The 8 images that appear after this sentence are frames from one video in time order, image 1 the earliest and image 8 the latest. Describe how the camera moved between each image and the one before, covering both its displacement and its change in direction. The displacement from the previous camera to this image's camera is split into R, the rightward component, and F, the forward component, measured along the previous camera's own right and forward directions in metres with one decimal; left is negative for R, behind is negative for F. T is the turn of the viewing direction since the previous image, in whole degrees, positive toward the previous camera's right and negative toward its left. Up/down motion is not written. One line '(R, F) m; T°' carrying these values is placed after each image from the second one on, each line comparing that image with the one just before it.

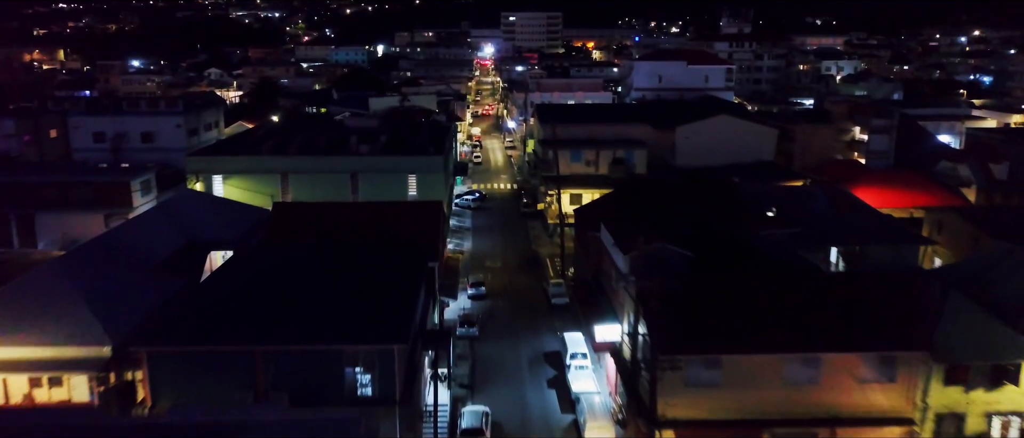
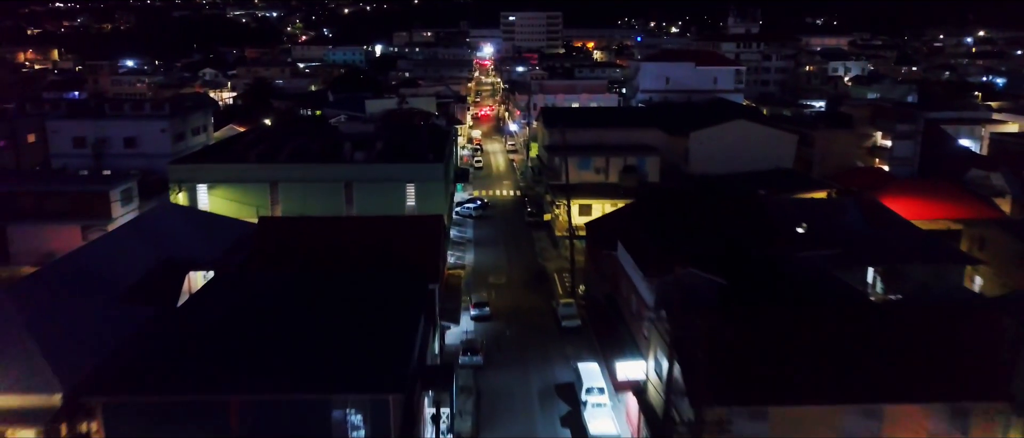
(-0.1, +1.1) m; 0°
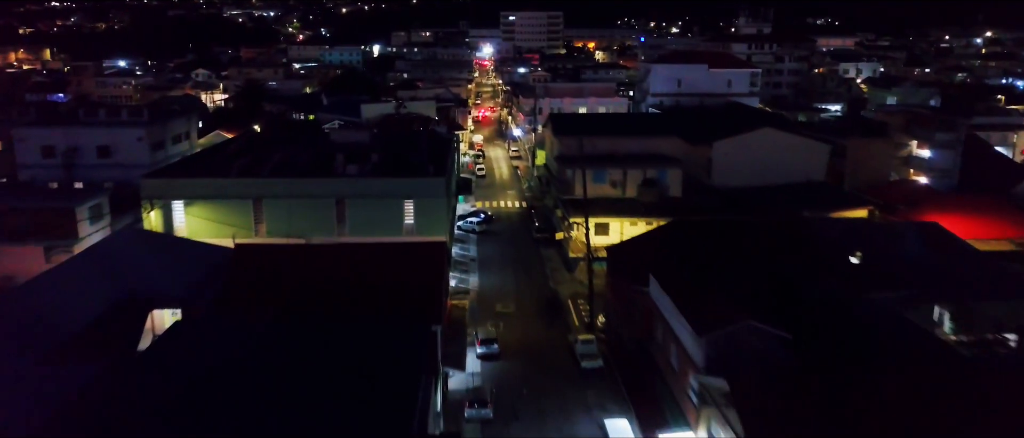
(-0.2, +1.6) m; 0°
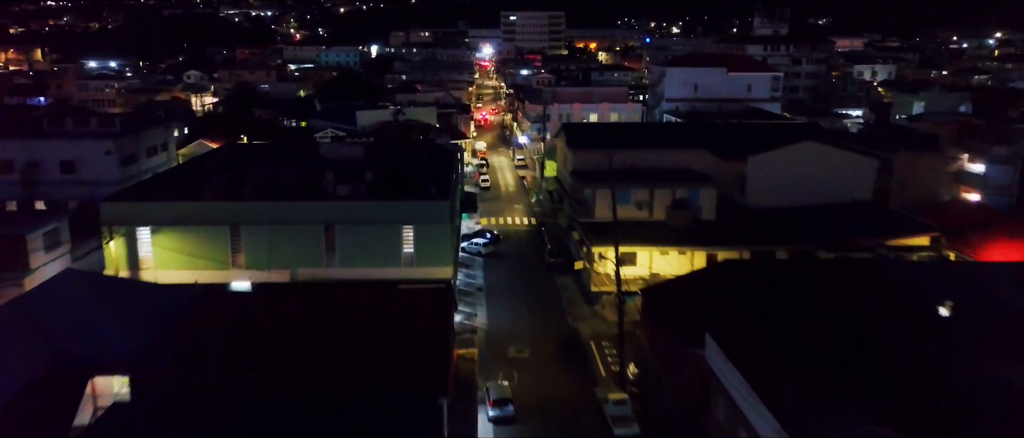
(-0.2, +1.9) m; 0°
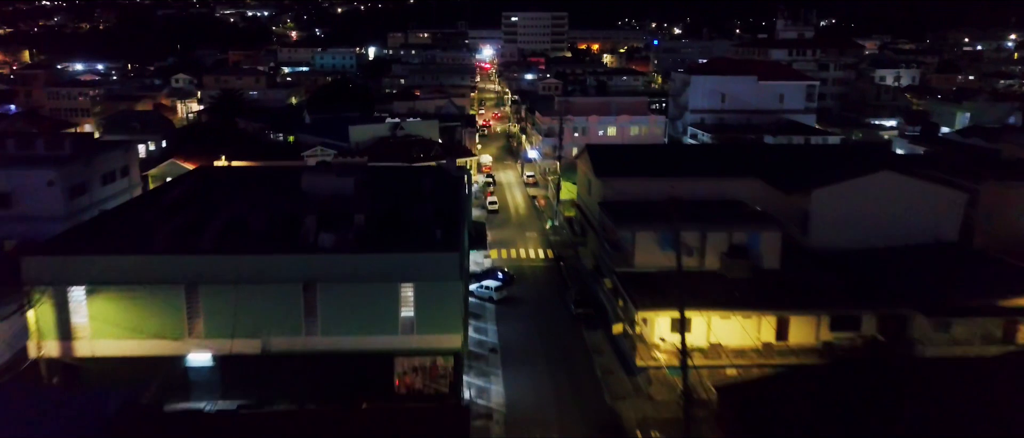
(-0.3, +2.6) m; 0°
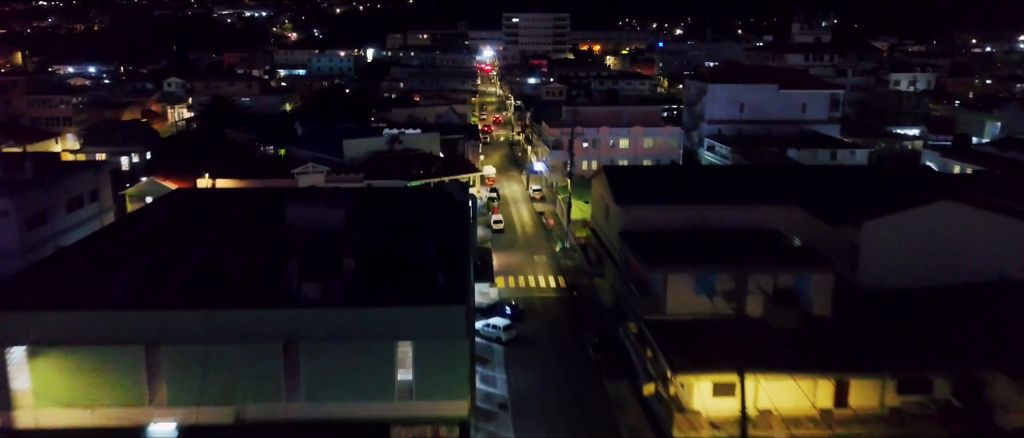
(-0.2, +1.6) m; 0°
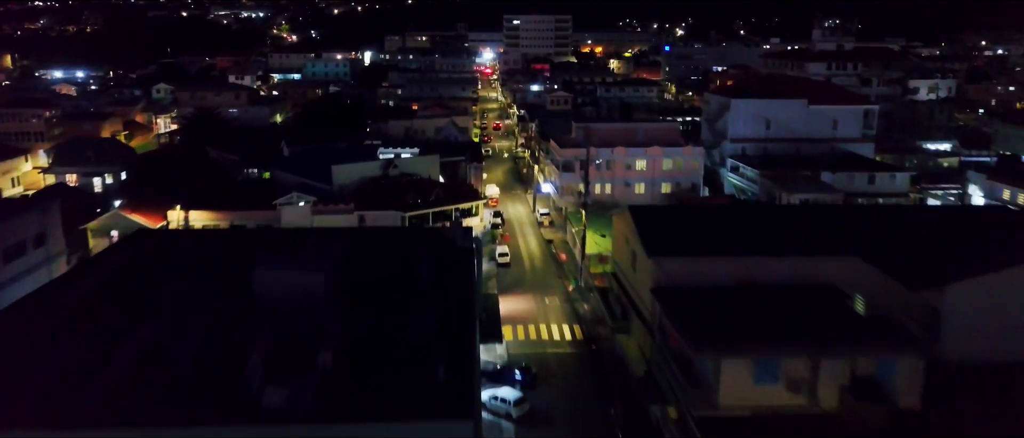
(-0.2, +2.0) m; 0°
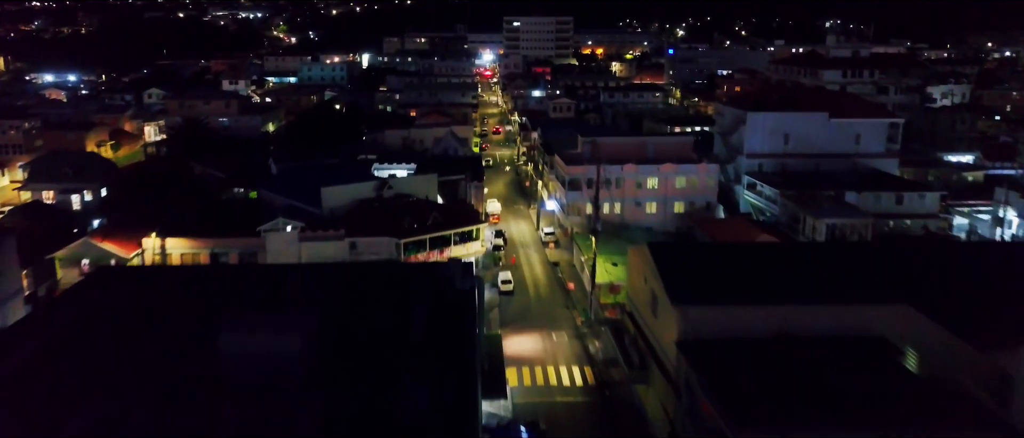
(-0.1, +1.3) m; 0°
